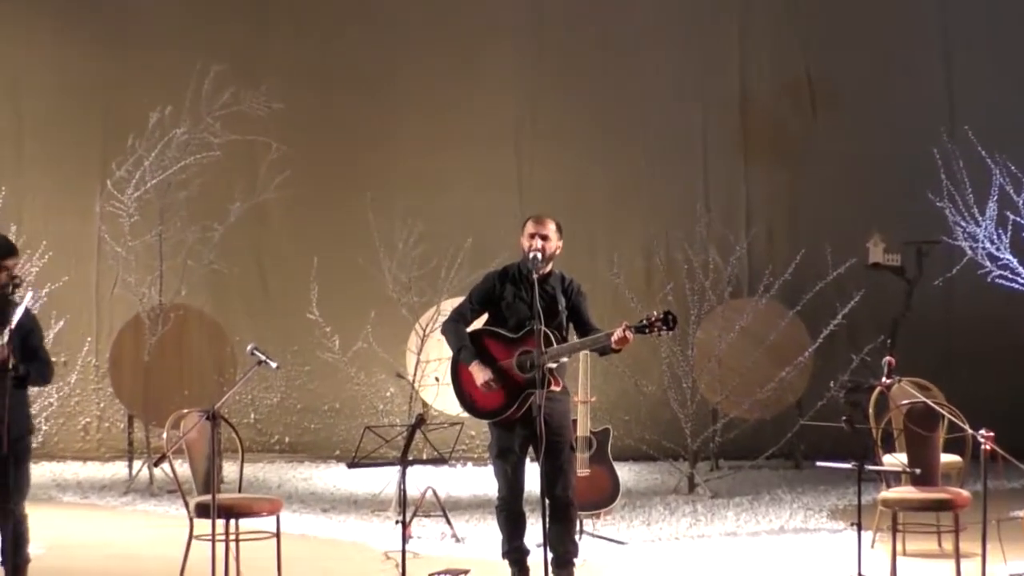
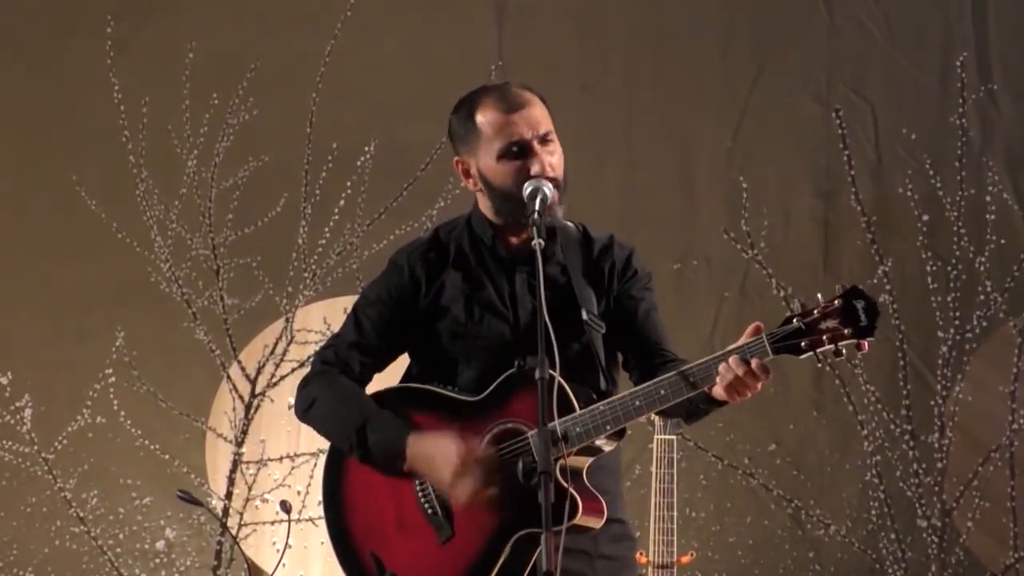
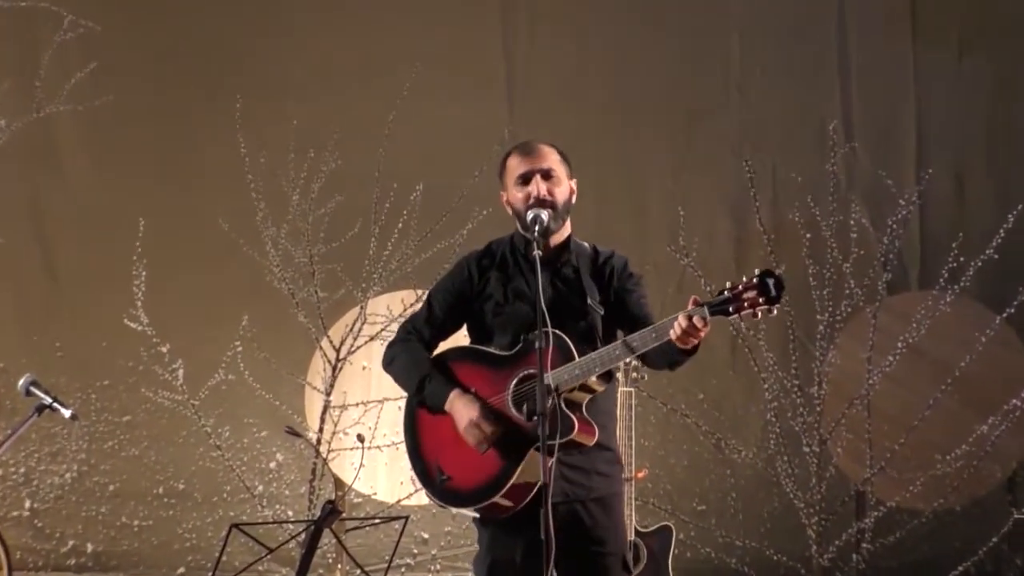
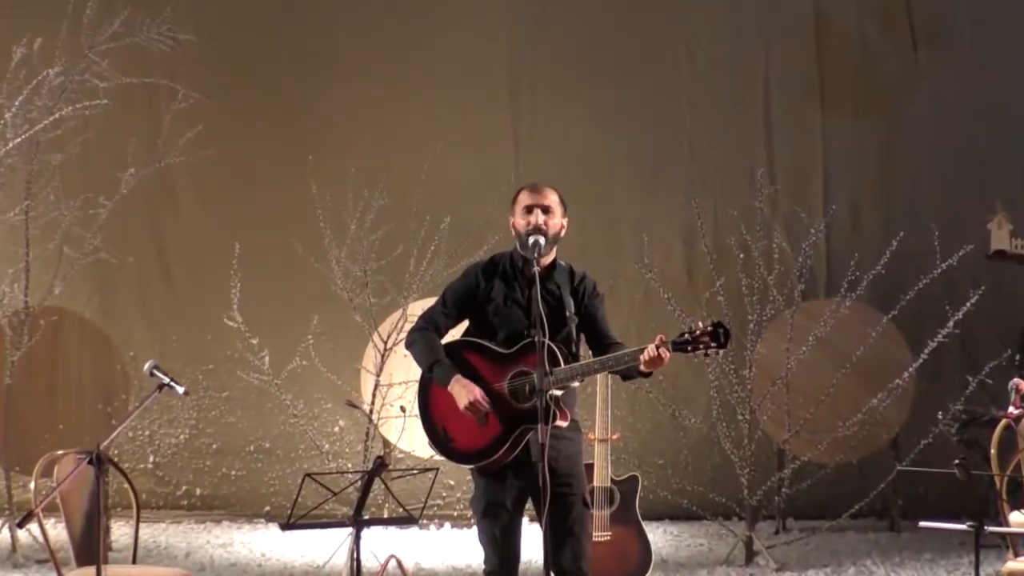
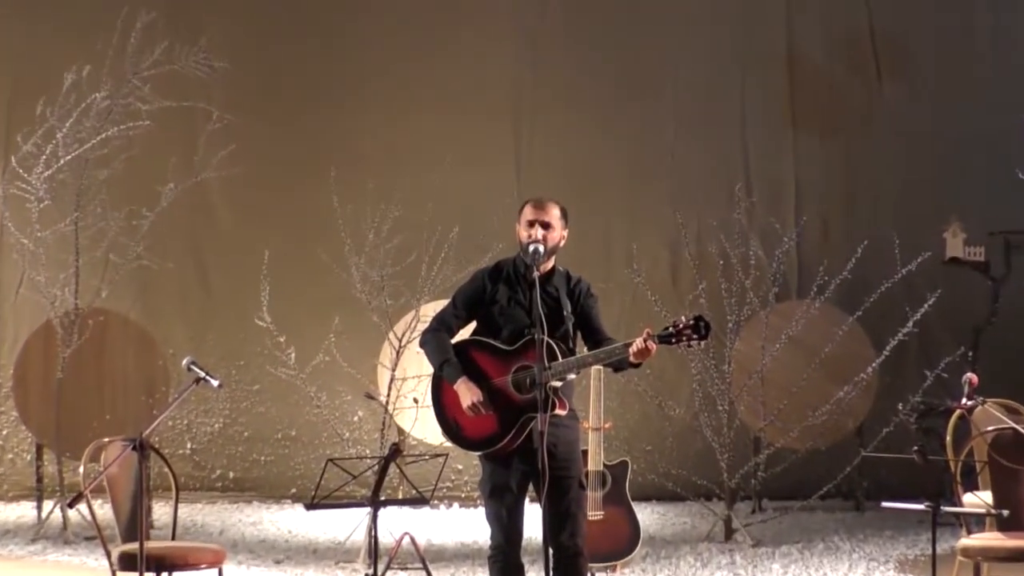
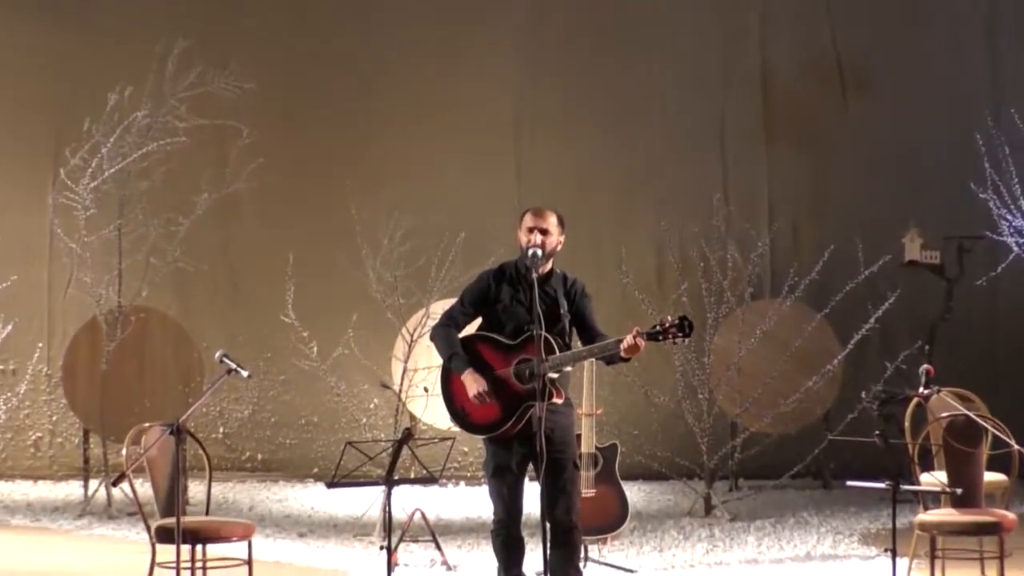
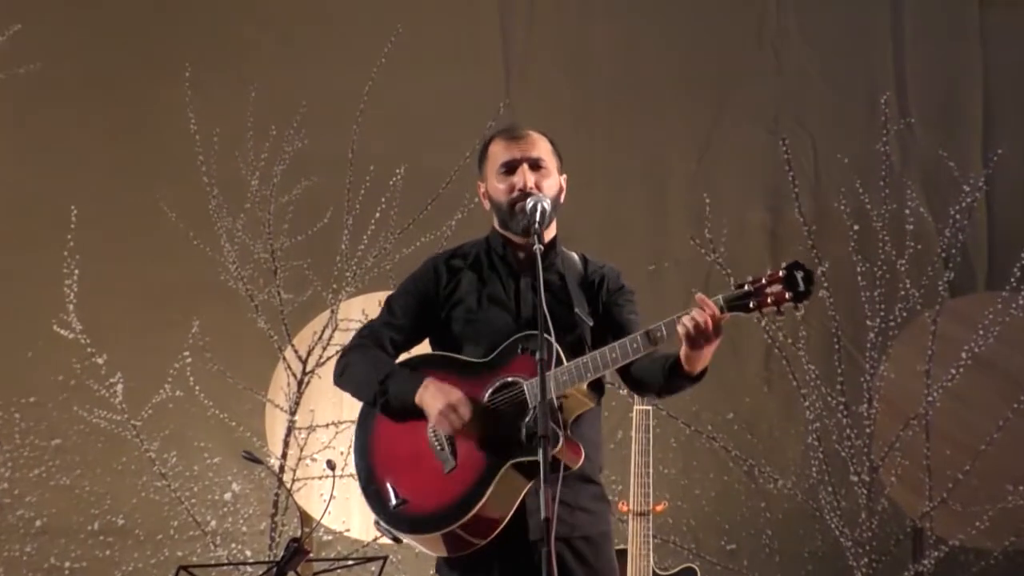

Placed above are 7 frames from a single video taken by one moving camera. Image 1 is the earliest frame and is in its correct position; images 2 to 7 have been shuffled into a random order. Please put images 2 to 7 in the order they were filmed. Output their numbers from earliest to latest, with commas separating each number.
6, 5, 4, 3, 7, 2
